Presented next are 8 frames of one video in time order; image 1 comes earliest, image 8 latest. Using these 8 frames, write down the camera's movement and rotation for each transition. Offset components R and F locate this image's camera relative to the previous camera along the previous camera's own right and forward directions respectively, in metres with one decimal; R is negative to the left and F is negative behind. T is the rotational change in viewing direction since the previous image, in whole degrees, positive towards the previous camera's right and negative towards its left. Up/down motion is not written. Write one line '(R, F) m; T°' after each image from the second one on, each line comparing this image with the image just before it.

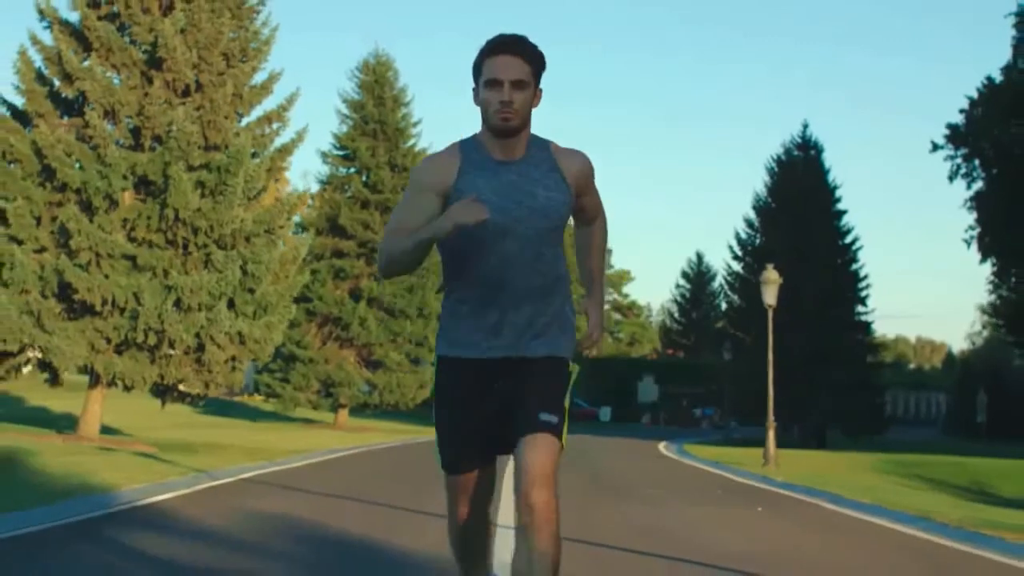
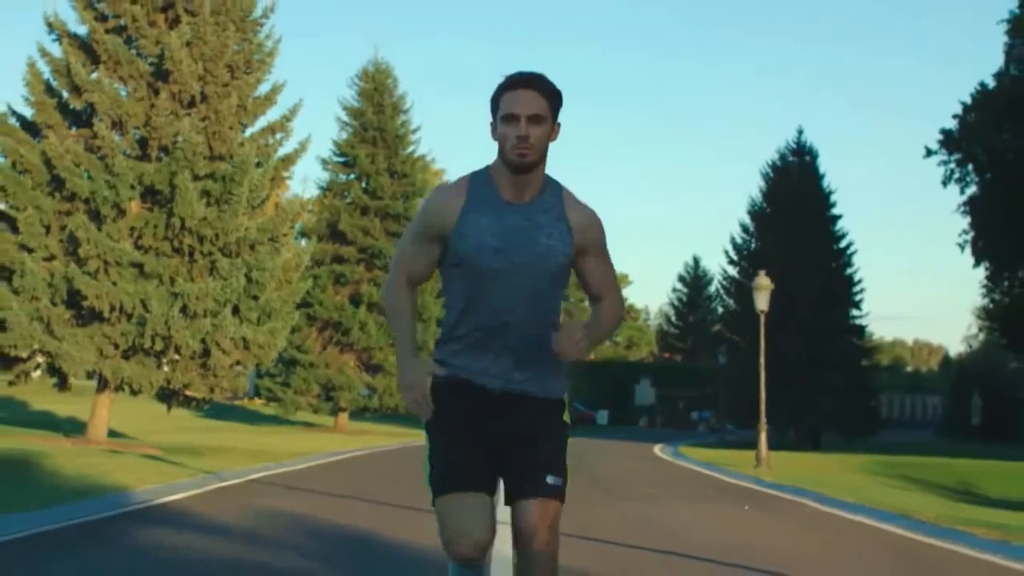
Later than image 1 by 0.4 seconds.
(0.0, -0.7) m; 0°
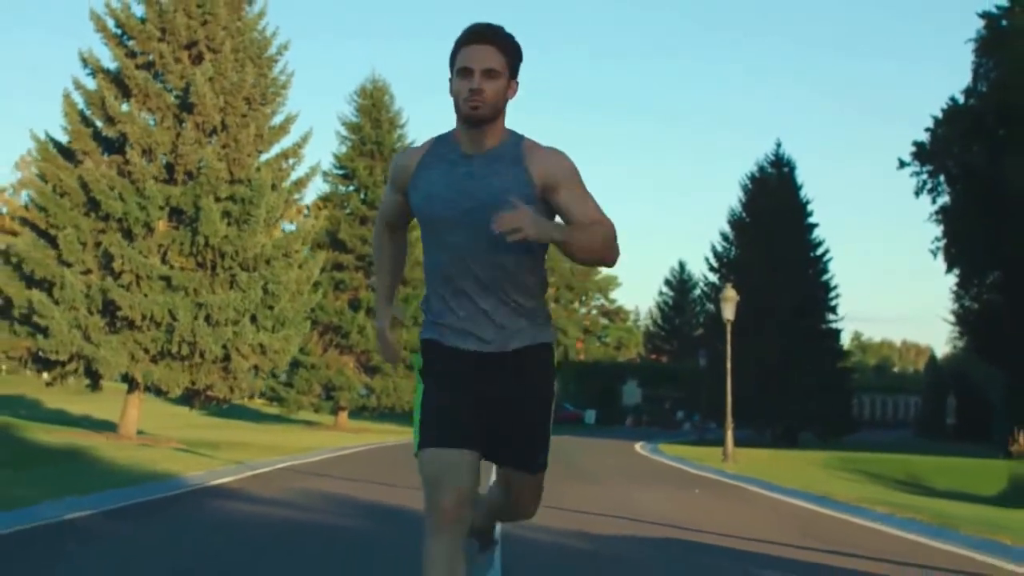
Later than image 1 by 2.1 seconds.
(0.0, -3.2) m; 0°
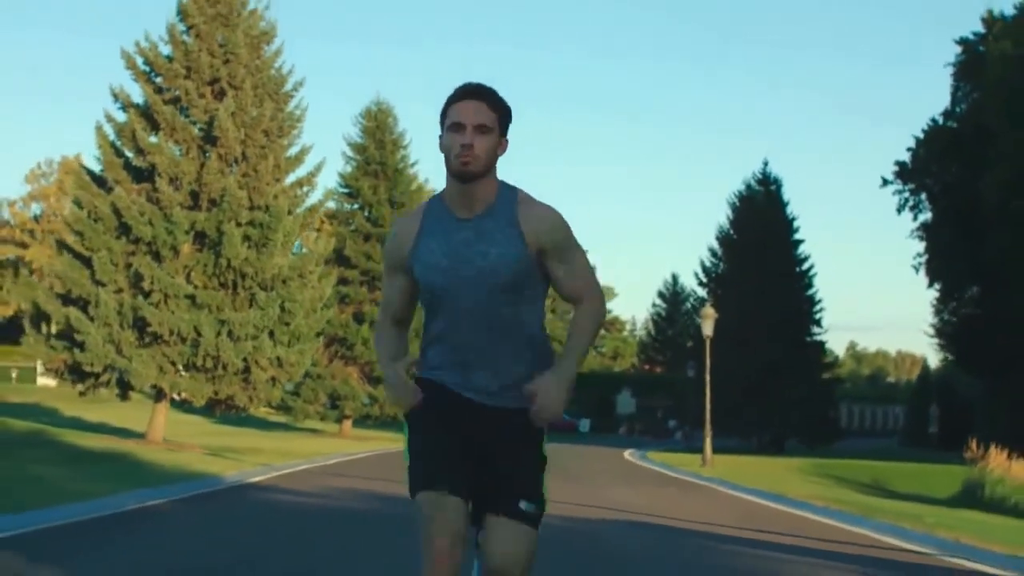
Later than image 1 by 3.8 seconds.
(0.0, -2.8) m; 0°
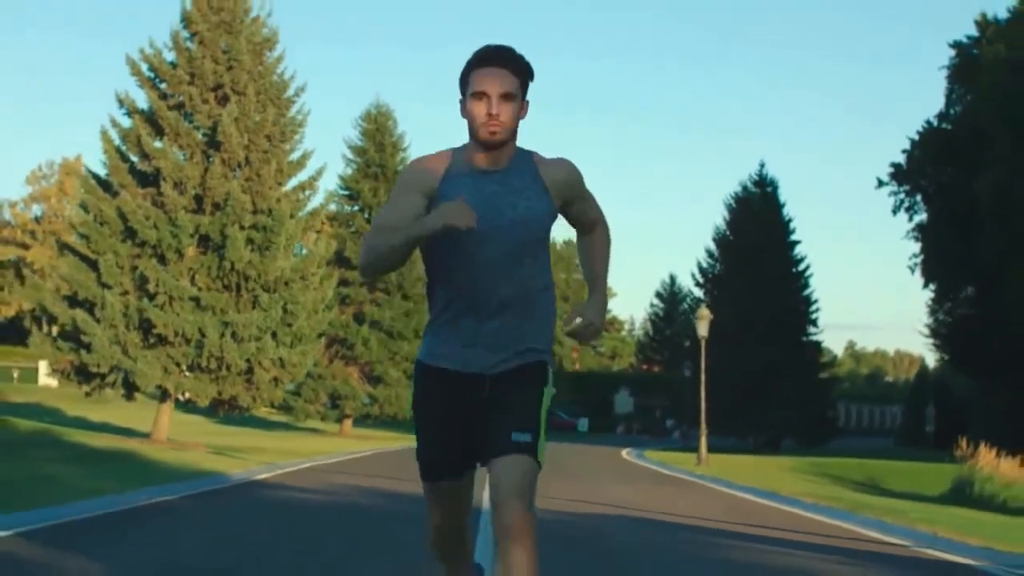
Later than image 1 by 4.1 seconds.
(0.0, -0.6) m; 0°
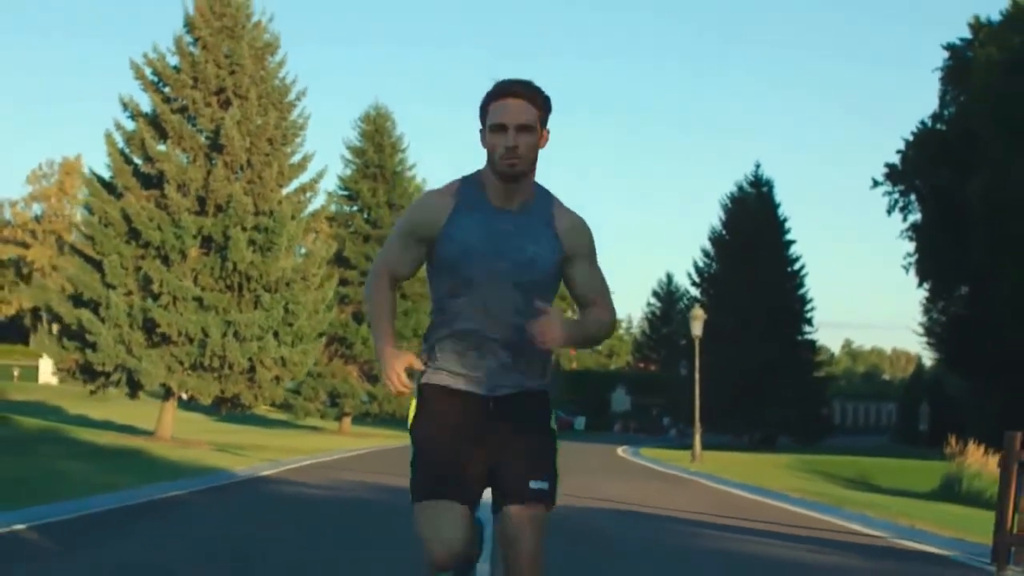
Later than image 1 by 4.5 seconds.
(0.0, -0.7) m; 0°
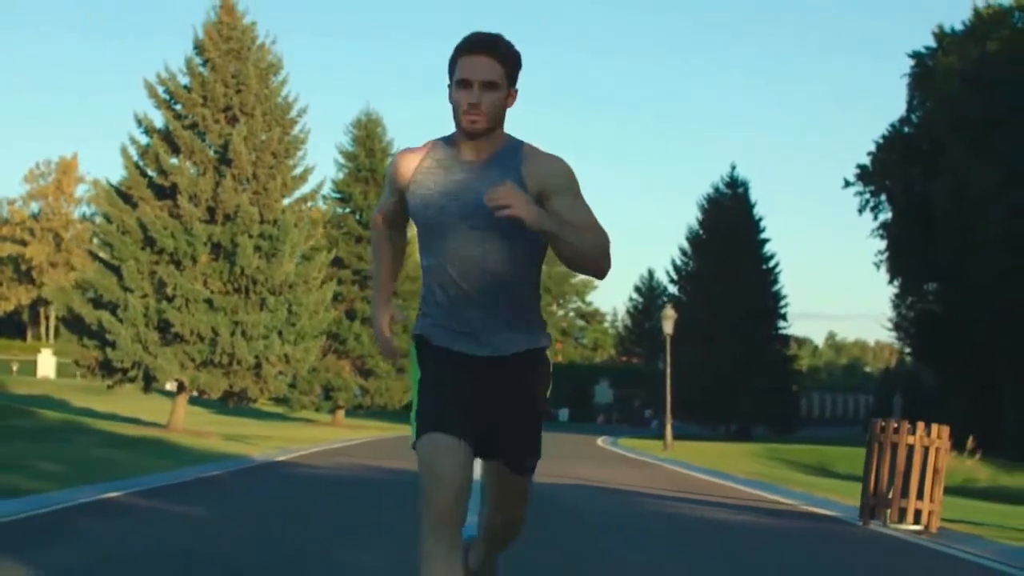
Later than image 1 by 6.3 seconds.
(0.0, -3.1) m; +1°
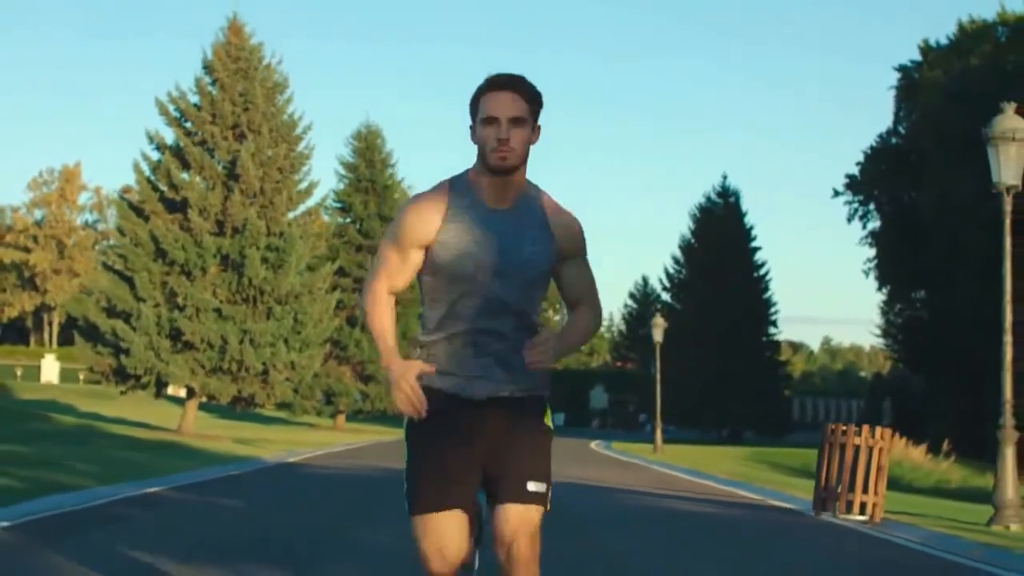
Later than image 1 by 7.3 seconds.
(0.0, -1.7) m; 0°
